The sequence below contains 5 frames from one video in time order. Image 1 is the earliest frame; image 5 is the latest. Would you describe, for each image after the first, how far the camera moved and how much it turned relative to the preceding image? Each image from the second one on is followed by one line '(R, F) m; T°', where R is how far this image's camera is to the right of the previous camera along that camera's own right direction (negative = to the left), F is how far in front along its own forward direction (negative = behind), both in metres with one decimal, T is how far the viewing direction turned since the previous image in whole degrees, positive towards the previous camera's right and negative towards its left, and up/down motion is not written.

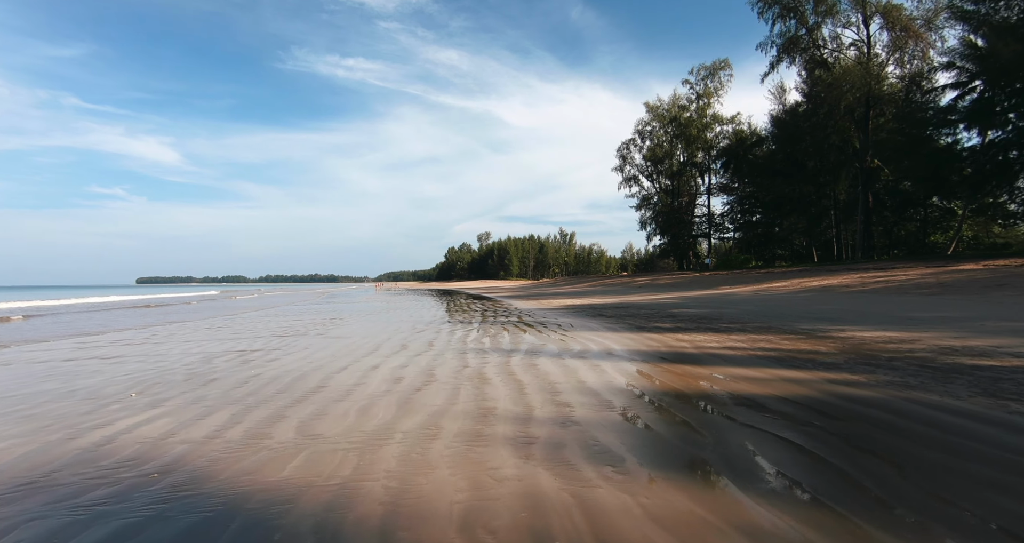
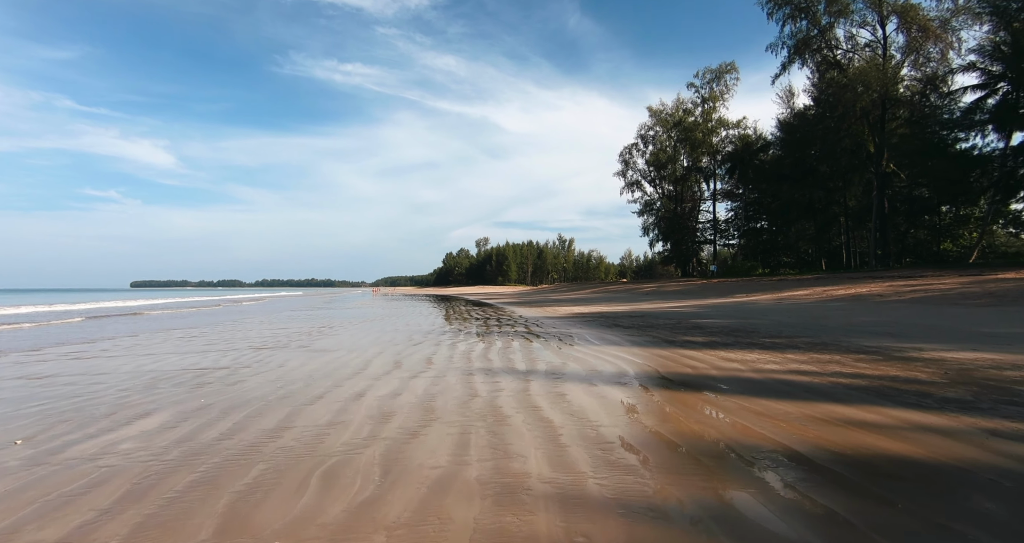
(-0.3, +1.4) m; 0°
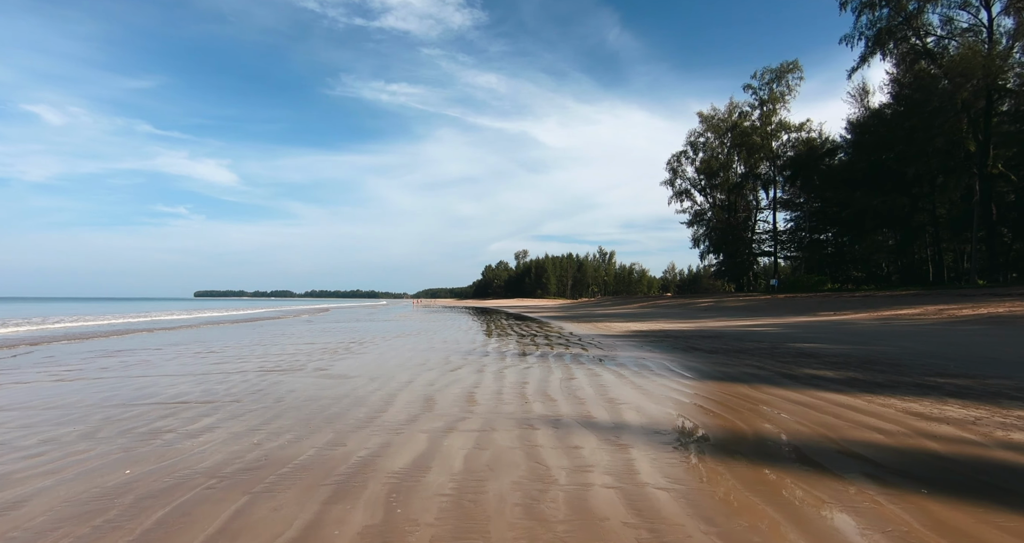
(-0.4, +2.0) m; -5°
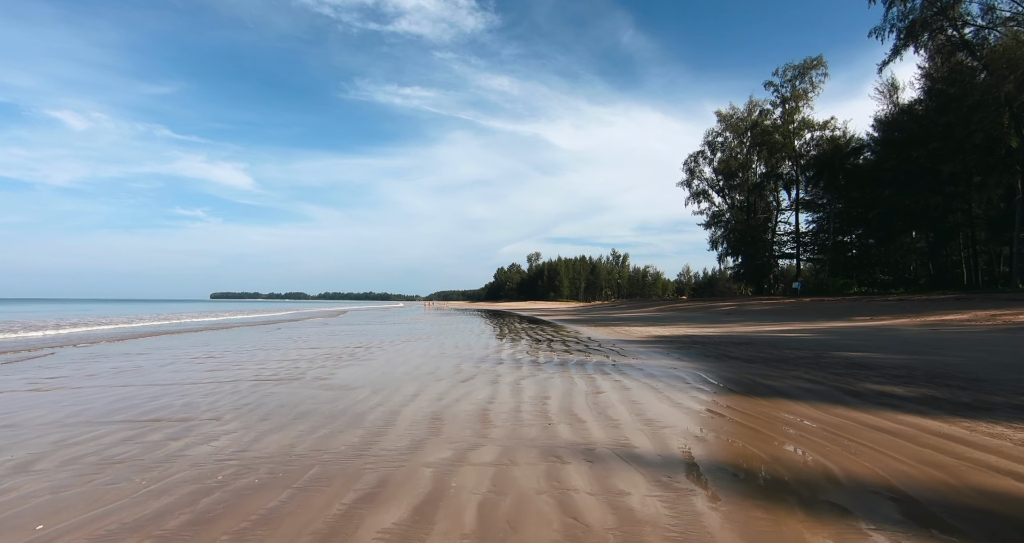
(-0.1, +0.8) m; -2°
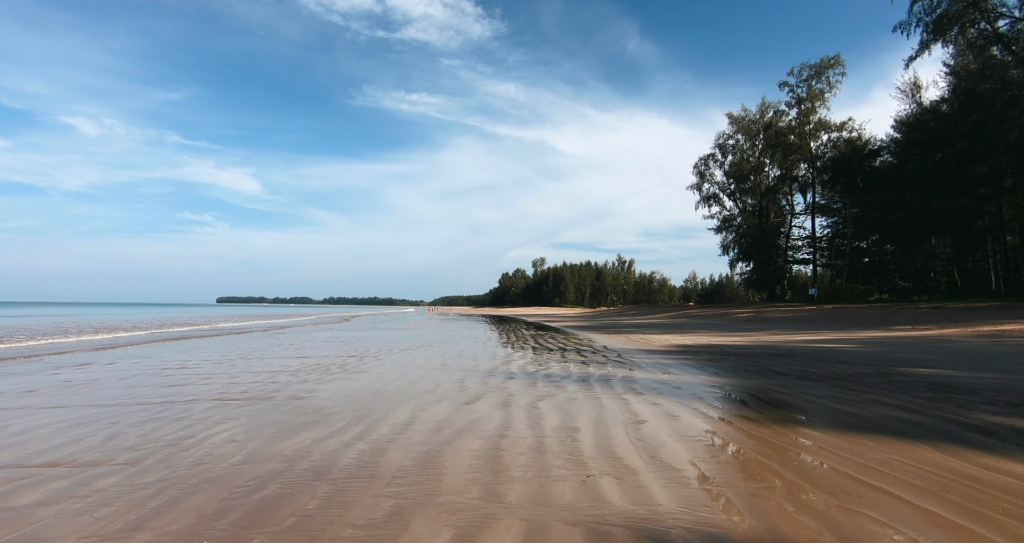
(-0.2, +1.4) m; -1°
